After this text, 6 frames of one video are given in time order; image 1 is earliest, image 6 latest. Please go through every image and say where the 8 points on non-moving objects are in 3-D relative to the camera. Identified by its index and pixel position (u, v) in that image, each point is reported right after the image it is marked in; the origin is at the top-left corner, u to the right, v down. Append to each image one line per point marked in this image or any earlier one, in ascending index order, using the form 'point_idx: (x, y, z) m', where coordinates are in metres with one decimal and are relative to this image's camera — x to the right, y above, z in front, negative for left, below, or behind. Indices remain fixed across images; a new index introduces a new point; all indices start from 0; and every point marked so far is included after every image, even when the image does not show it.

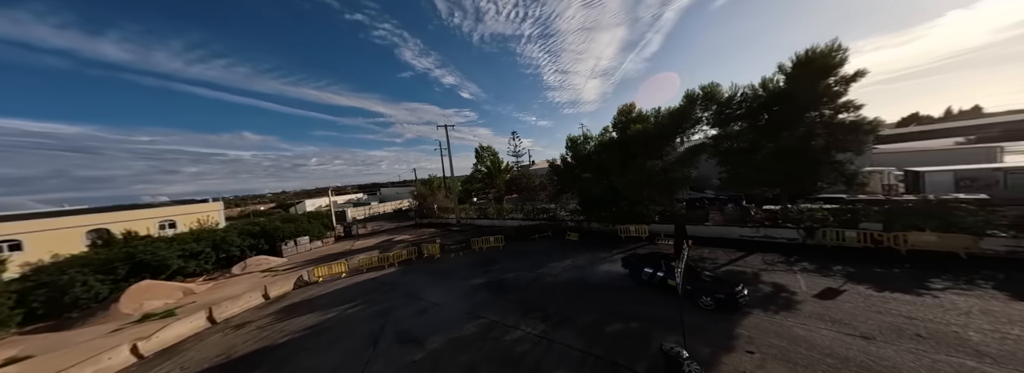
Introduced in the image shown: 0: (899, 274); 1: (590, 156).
0: (+12.9, -3.0, +8.0) m
1: (+6.2, +2.4, +18.7) m
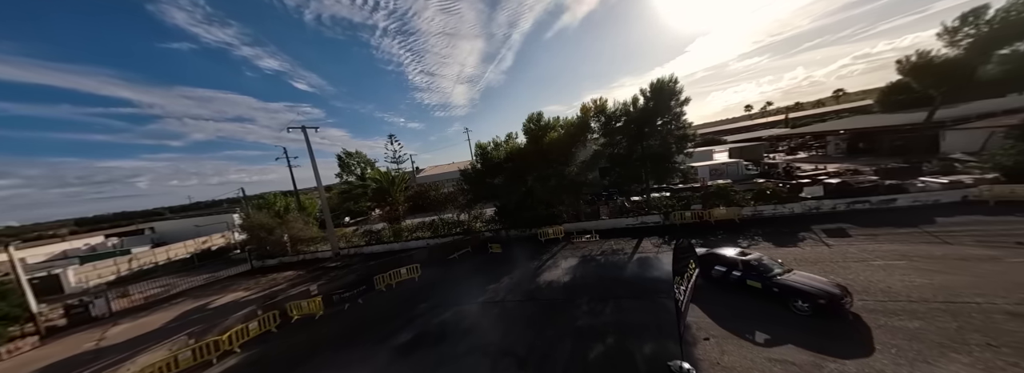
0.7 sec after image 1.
0: (+10.9, -2.7, +12.3) m
1: (-0.6, +1.7, +18.5) m
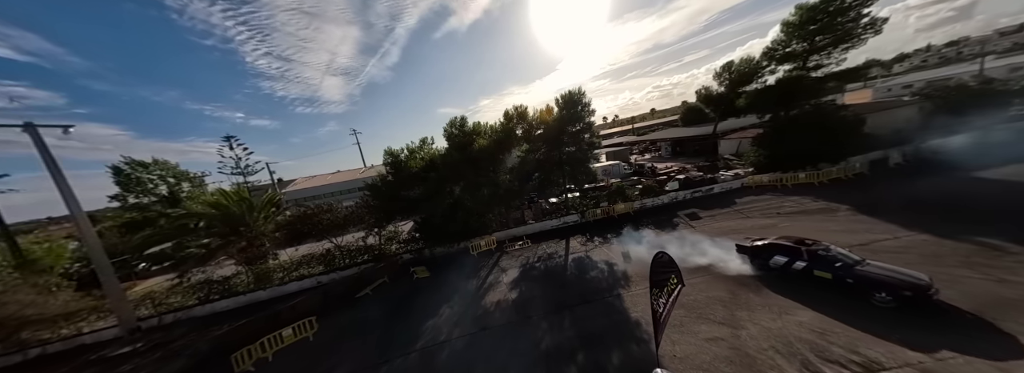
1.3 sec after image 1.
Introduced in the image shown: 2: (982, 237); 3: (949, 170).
0: (+7.3, -2.7, +14.9) m
1: (-6.0, +0.8, +16.1) m
2: (+16.1, -1.8, +8.1) m
3: (+25.4, +1.0, +13.9) m
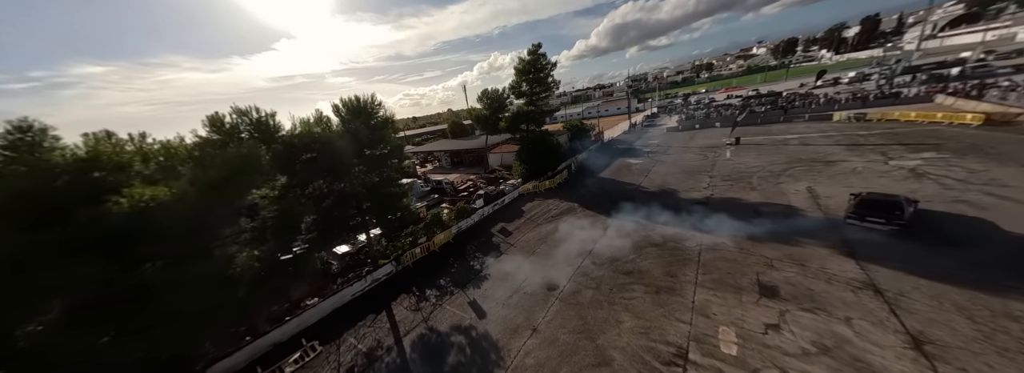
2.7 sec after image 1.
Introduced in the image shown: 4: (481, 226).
0: (-2.8, -4.4, +13.2) m
1: (-12.5, -2.5, +3.6) m
2: (+7.8, -2.1, +15.6) m
3: (+8.9, +1.5, +26.3) m
4: (-2.3, -2.8, +17.9) m
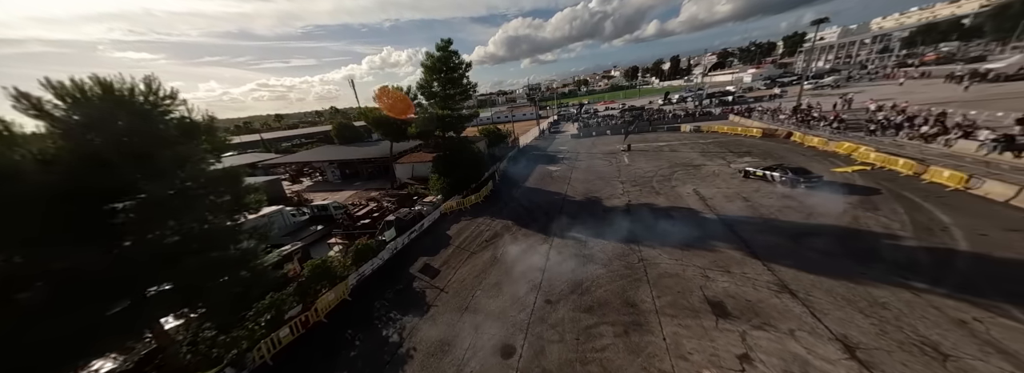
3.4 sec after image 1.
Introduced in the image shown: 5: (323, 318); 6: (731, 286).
0: (-5.3, -5.9, +8.8) m
1: (-11.2, -4.5, -3.6) m
2: (+3.6, -3.0, +14.8) m
3: (+0.6, +0.5, +25.2) m
4: (-6.6, -4.4, +13.4) m
5: (-7.9, -5.6, +10.0) m
6: (+8.4, -3.8, +9.3) m
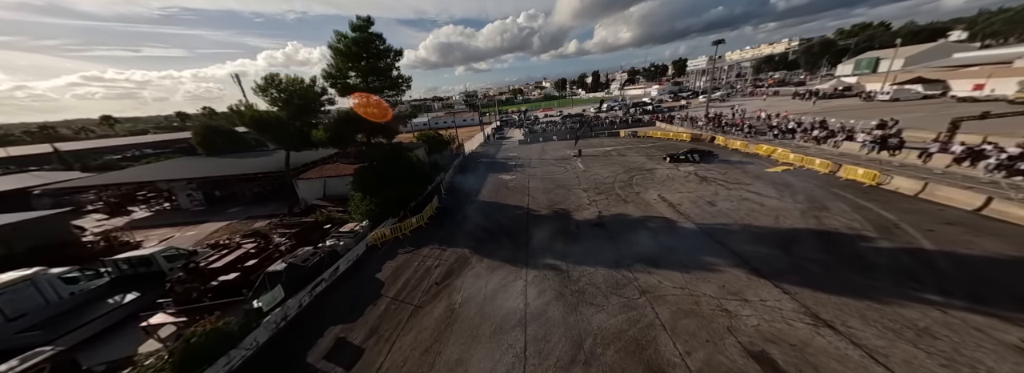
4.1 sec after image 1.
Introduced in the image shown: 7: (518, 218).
0: (-5.4, -7.0, +3.7) m
1: (-8.2, -5.5, -9.7) m
2: (+1.7, -3.8, +11.7) m
3: (-3.9, -0.8, +21.2) m
4: (-7.8, -5.7, +7.9) m
5: (-8.2, -6.8, +4.3) m
6: (+7.7, -4.2, +7.5) m
7: (+0.3, -2.2, +16.9) m
